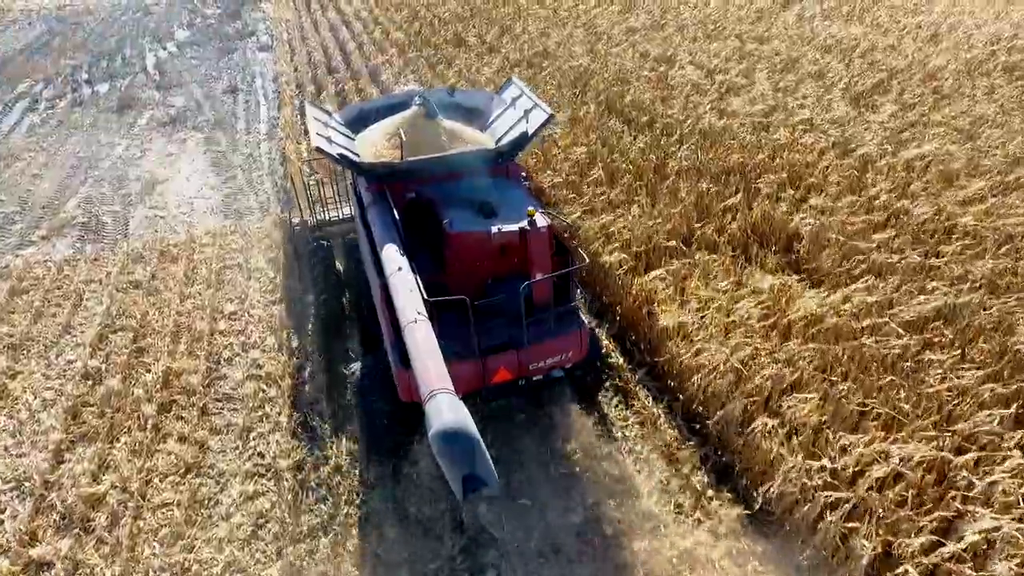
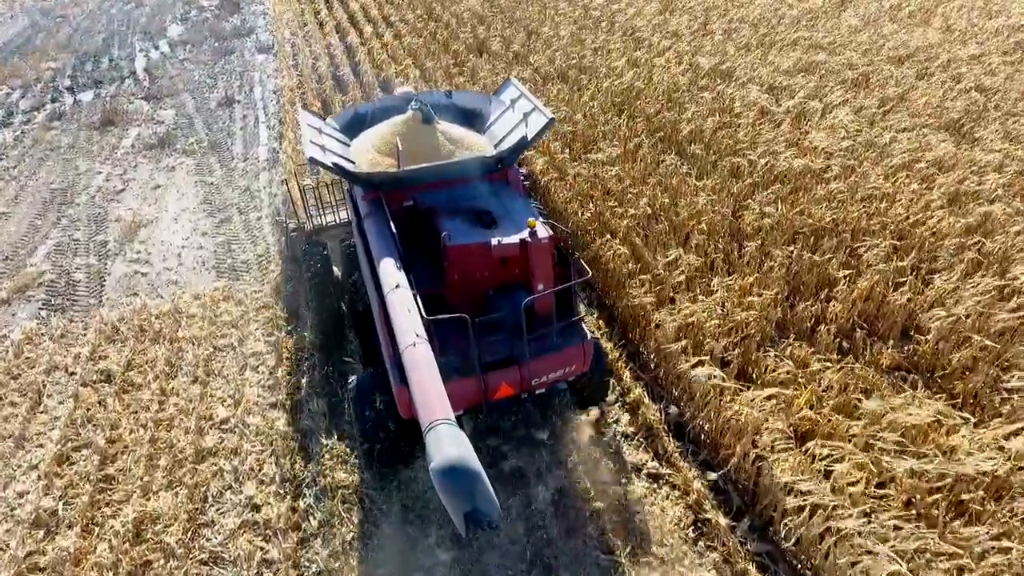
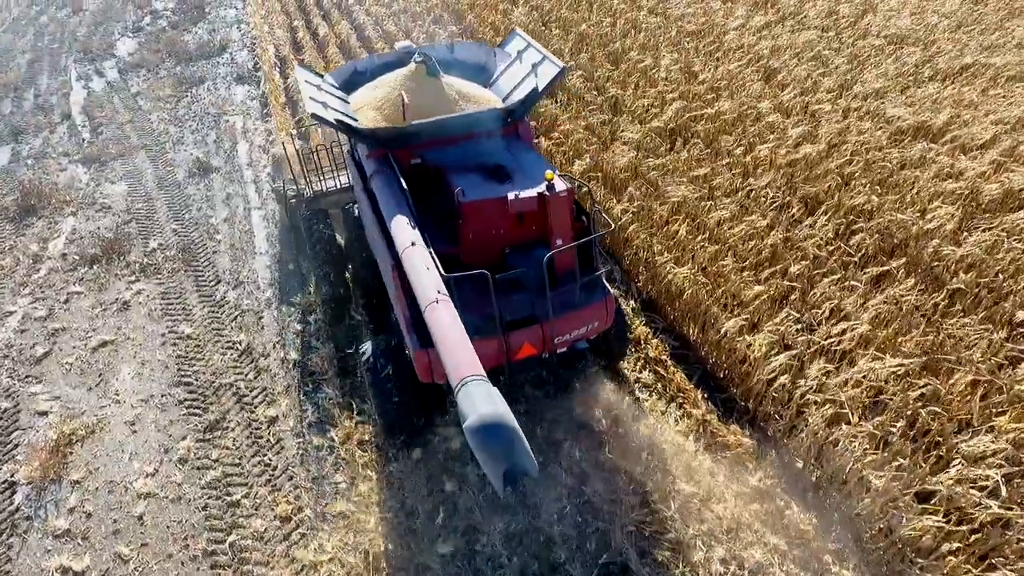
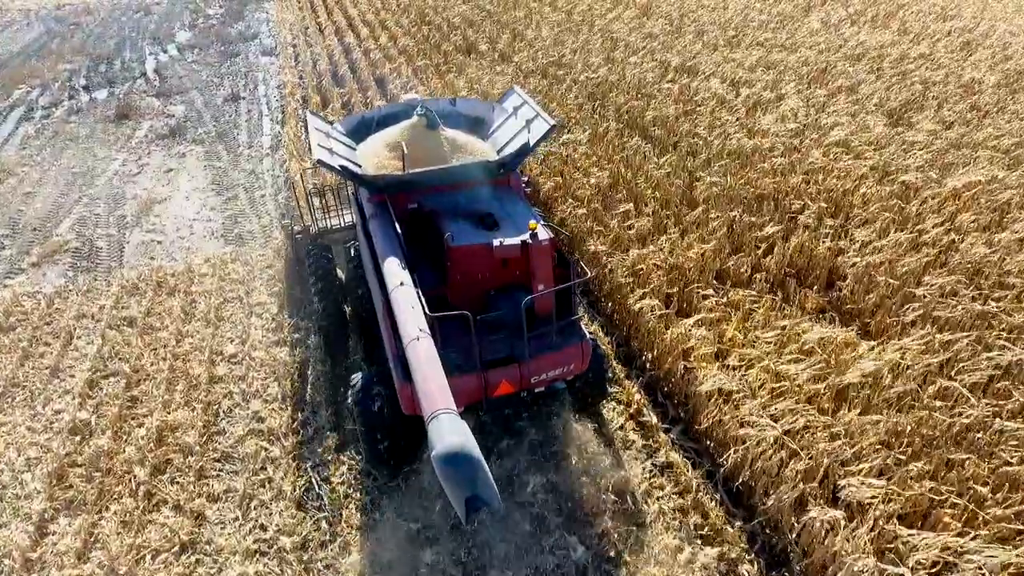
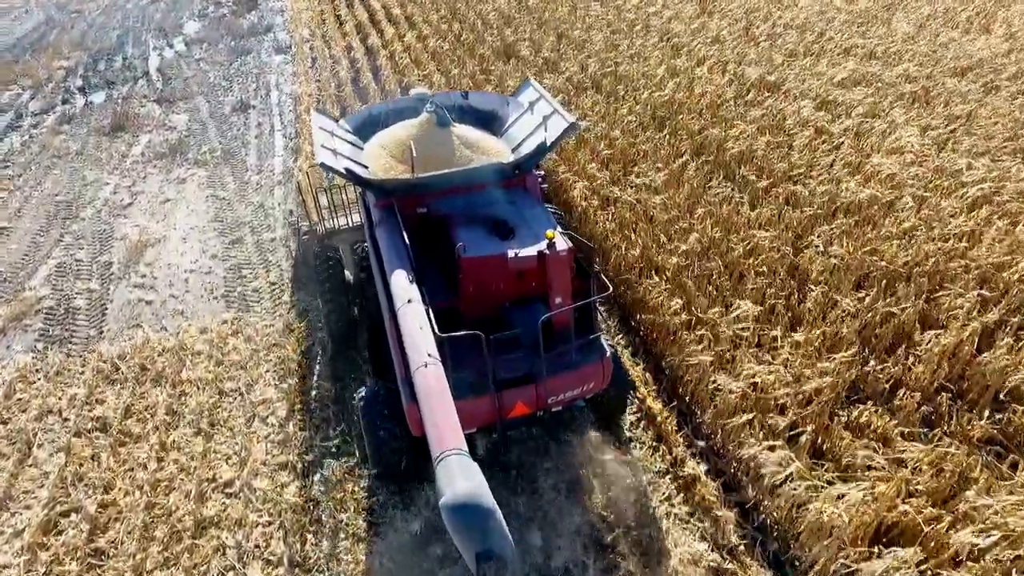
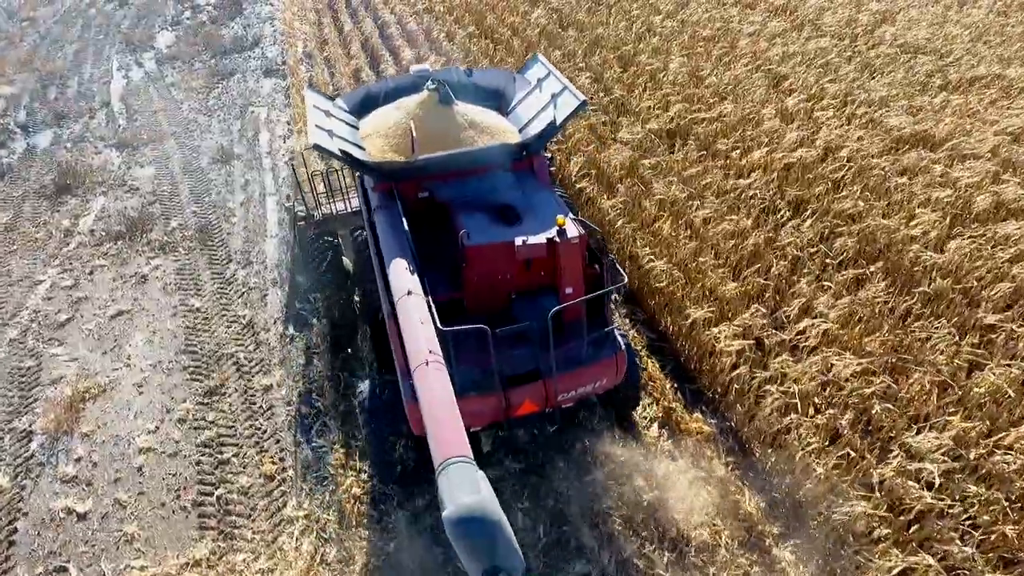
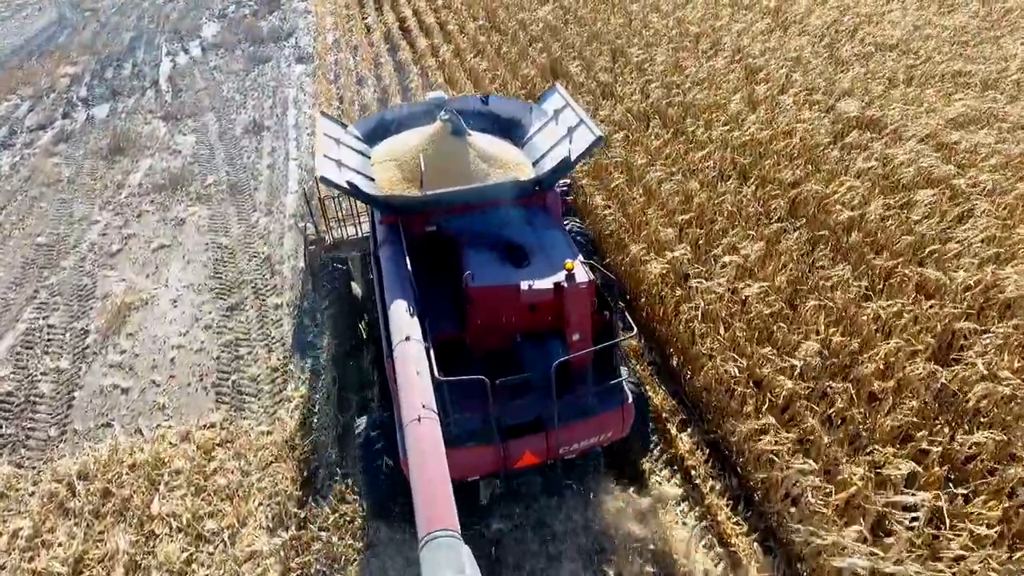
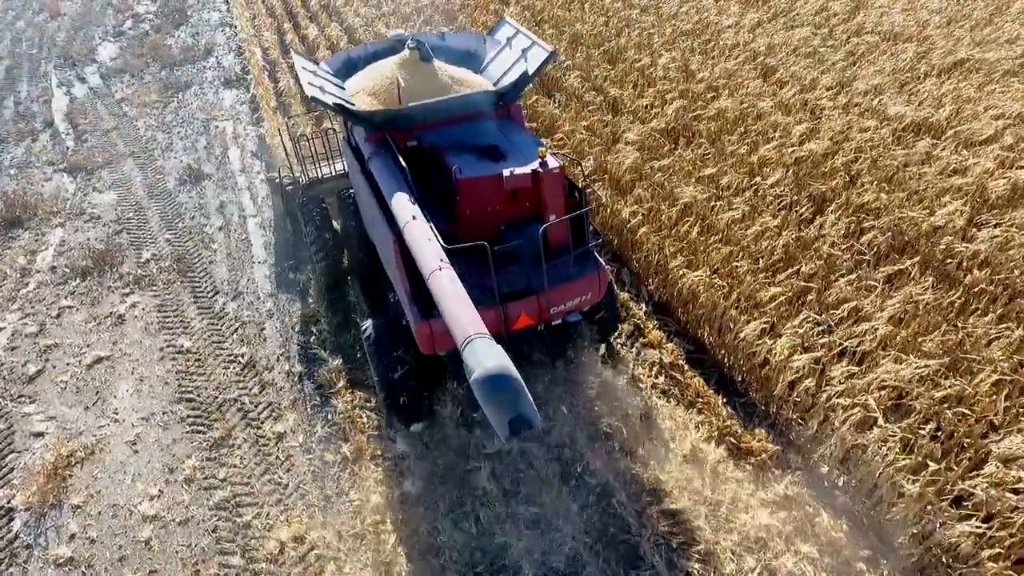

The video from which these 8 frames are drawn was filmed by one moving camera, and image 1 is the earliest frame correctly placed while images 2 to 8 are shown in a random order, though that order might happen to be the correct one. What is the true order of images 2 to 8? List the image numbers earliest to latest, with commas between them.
4, 2, 5, 7, 6, 3, 8
